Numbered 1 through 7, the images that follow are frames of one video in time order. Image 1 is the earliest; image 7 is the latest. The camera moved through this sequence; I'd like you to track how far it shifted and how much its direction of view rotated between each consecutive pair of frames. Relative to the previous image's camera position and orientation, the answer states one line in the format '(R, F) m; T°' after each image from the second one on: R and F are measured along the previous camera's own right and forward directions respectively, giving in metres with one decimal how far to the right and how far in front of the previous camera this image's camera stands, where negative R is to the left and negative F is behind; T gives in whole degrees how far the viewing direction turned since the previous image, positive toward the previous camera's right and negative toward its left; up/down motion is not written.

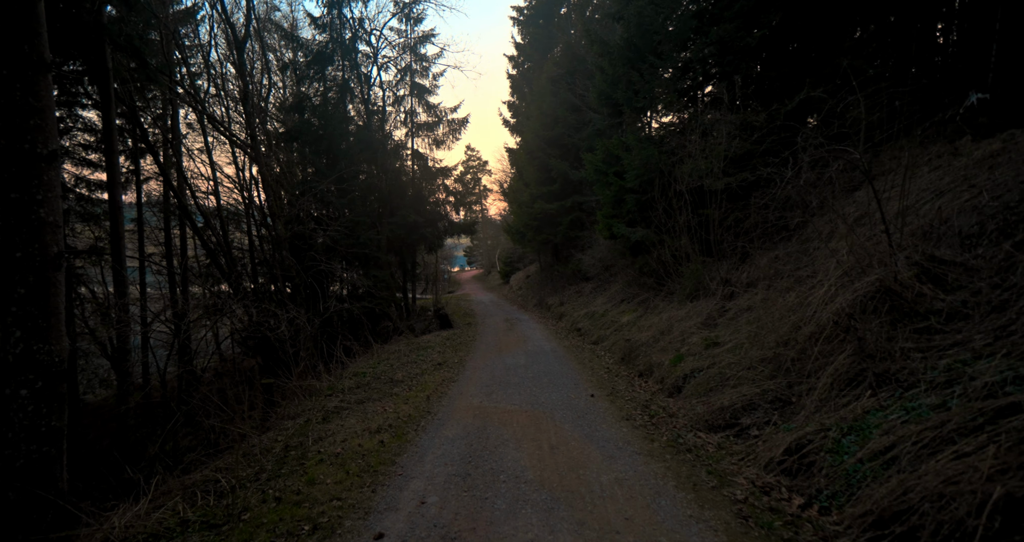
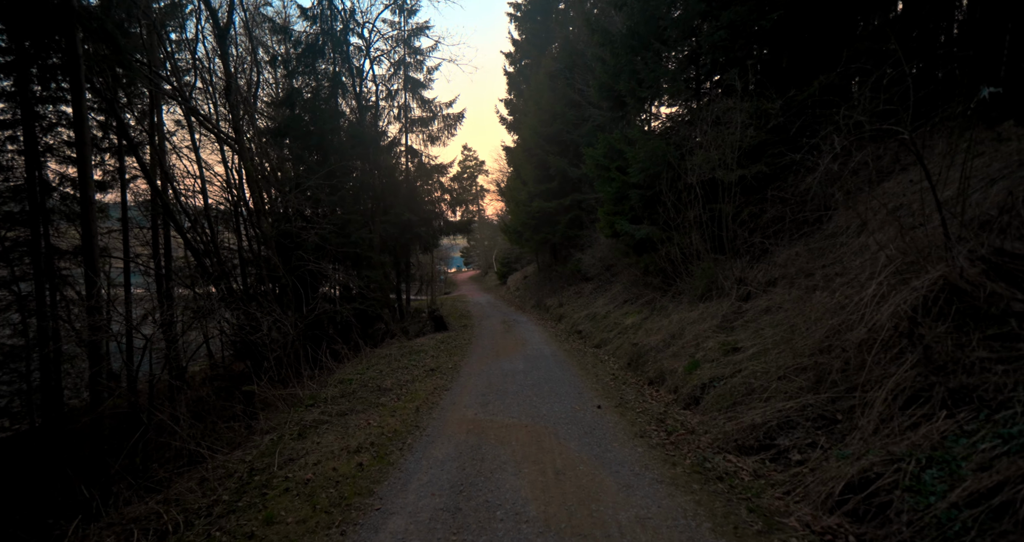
(0.0, +0.8) m; 0°
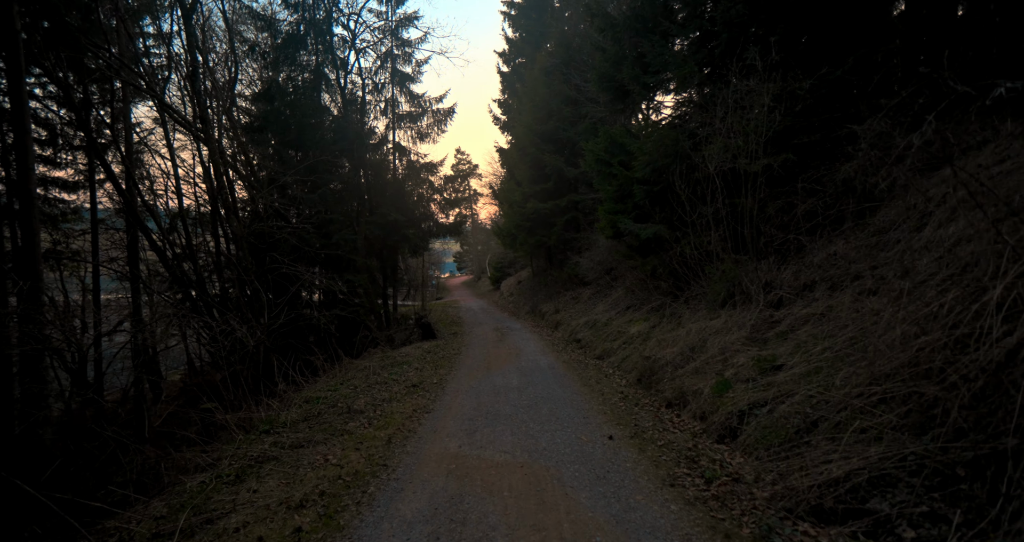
(0.0, +1.3) m; +1°
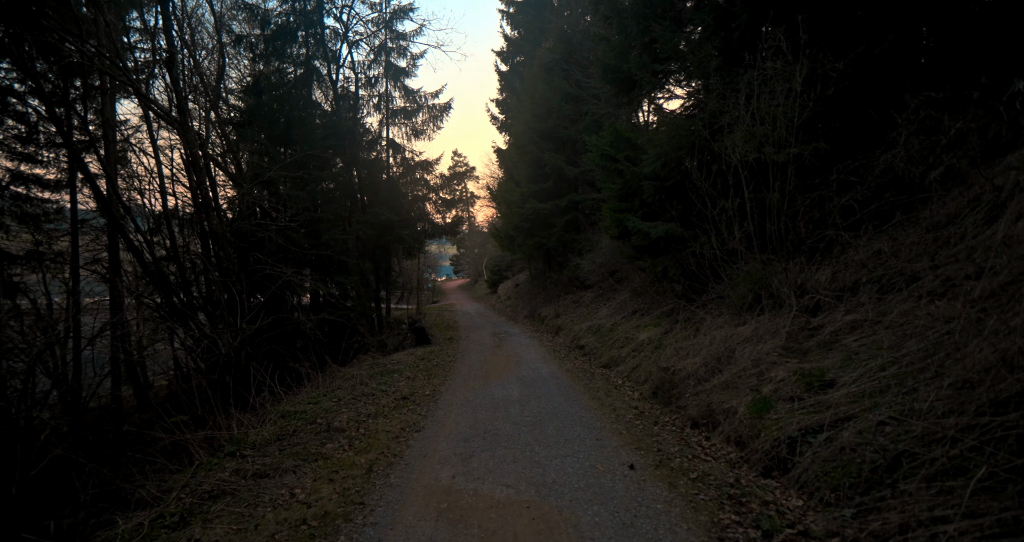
(-0.1, +0.9) m; 0°
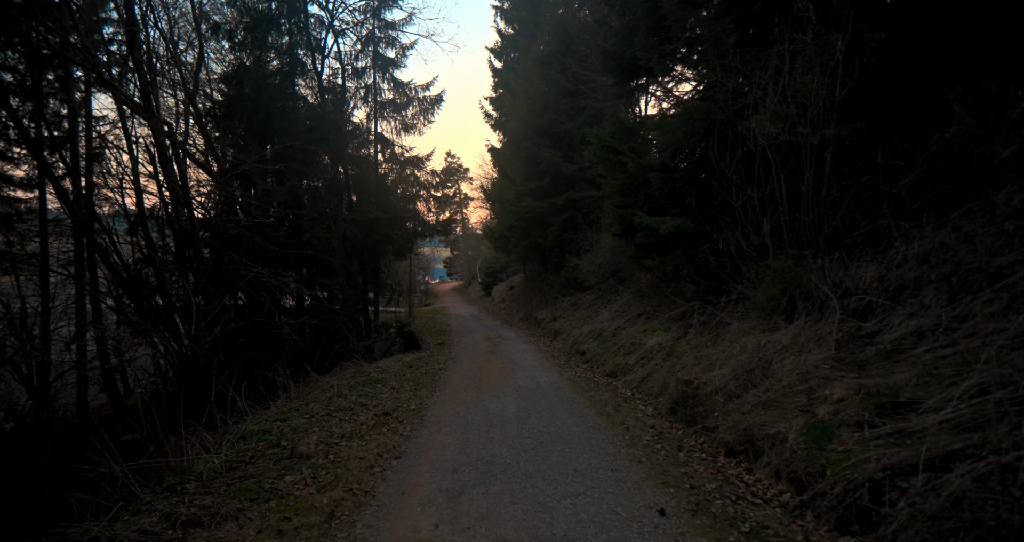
(0.0, +1.1) m; +1°
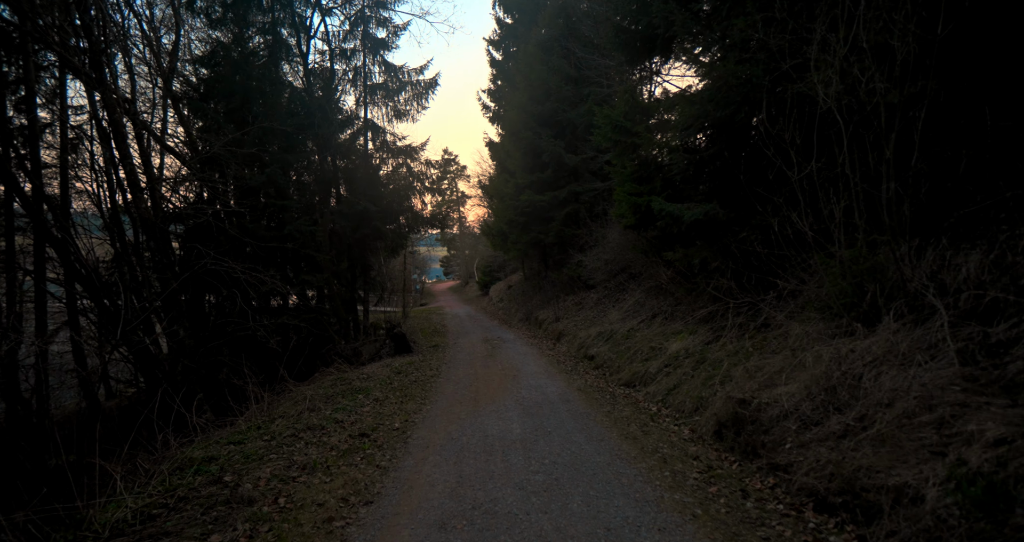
(-0.1, +1.4) m; 0°
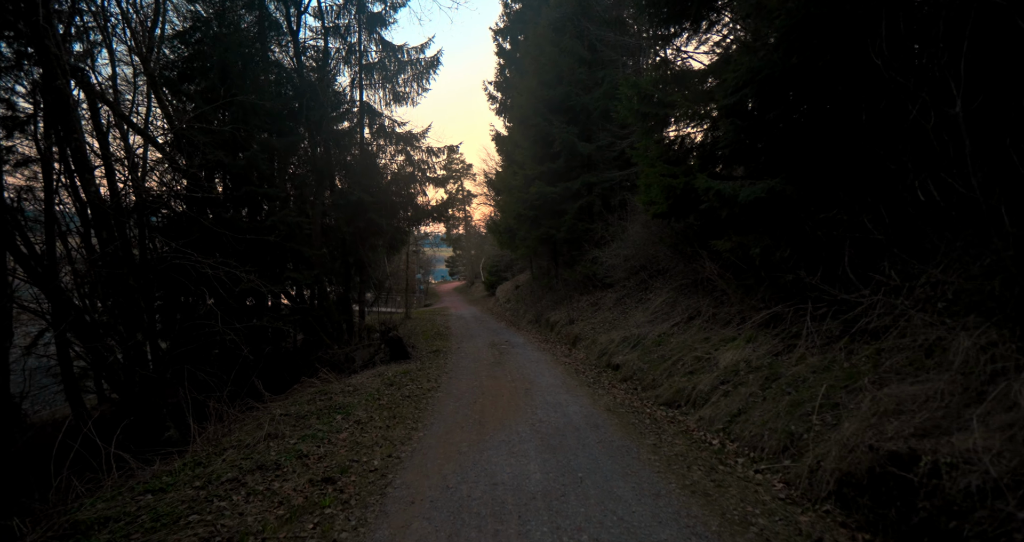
(-0.1, +1.8) m; -1°
